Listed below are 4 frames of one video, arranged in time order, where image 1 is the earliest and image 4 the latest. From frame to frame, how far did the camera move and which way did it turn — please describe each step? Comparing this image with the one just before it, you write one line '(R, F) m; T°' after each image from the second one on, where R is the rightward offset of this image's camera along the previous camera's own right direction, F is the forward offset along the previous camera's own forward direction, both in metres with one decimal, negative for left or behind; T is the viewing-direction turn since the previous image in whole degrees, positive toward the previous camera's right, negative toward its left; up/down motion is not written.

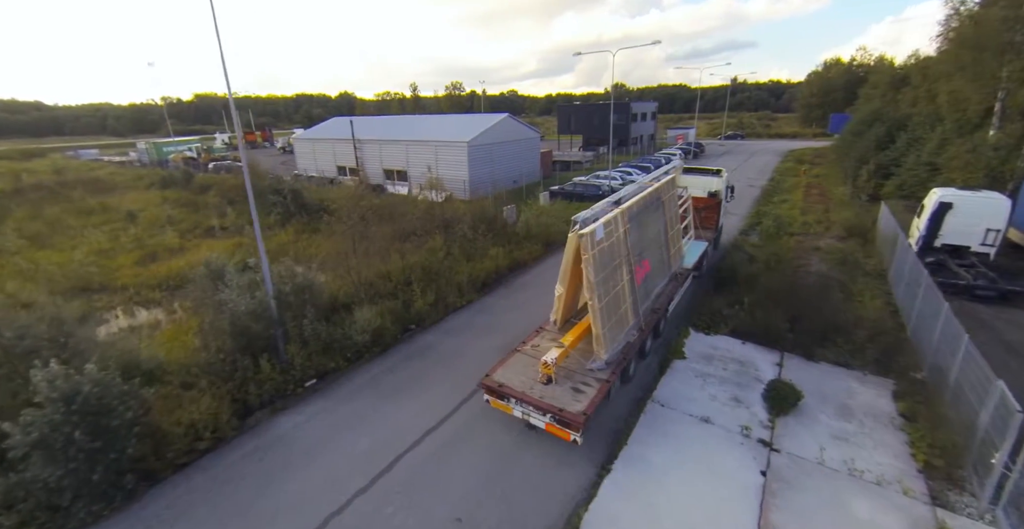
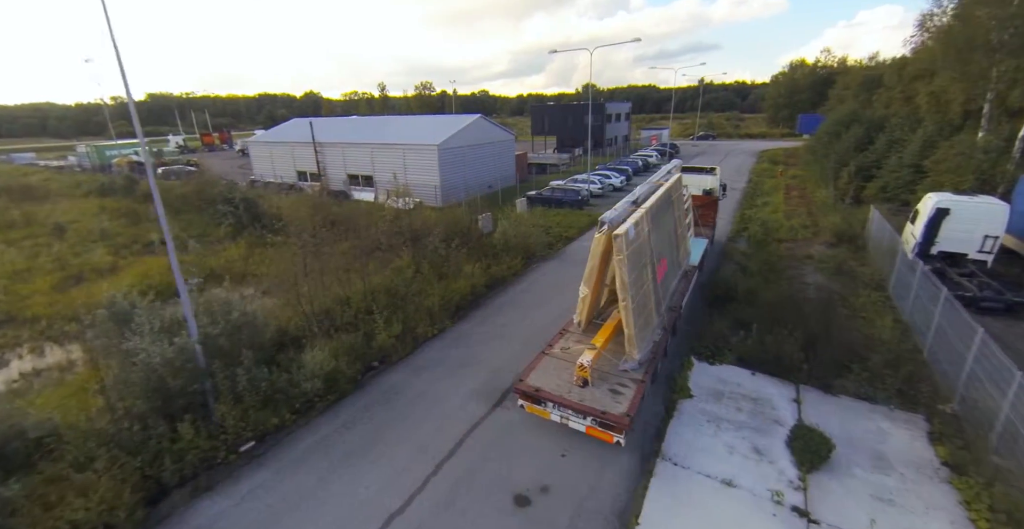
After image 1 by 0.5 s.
(-0.1, +1.3) m; +3°
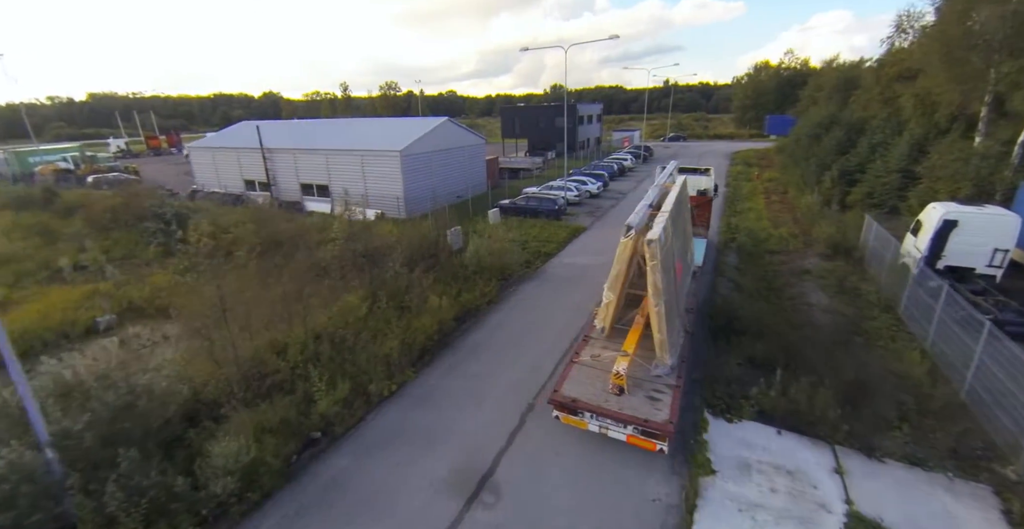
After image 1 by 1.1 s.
(0.0, +1.7) m; +4°
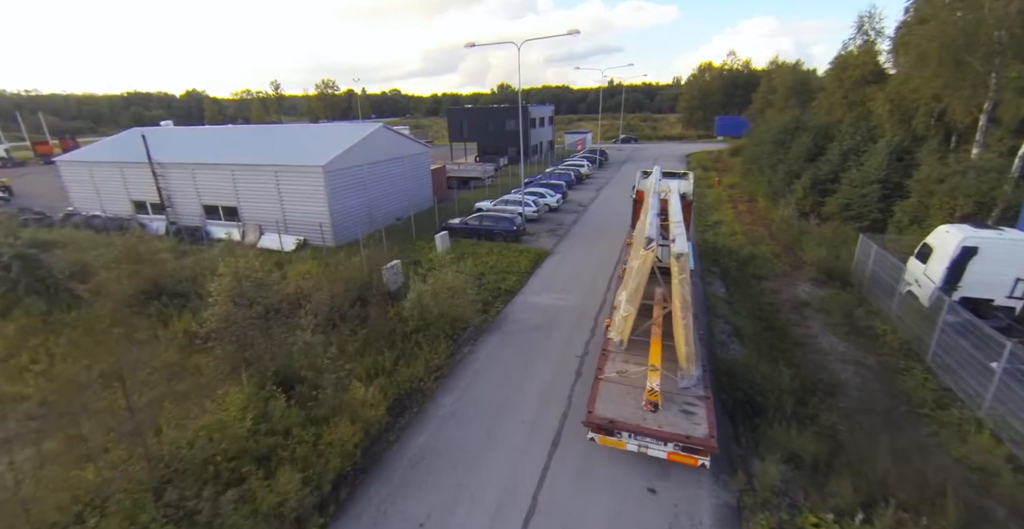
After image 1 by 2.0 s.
(0.0, +2.6) m; +6°
